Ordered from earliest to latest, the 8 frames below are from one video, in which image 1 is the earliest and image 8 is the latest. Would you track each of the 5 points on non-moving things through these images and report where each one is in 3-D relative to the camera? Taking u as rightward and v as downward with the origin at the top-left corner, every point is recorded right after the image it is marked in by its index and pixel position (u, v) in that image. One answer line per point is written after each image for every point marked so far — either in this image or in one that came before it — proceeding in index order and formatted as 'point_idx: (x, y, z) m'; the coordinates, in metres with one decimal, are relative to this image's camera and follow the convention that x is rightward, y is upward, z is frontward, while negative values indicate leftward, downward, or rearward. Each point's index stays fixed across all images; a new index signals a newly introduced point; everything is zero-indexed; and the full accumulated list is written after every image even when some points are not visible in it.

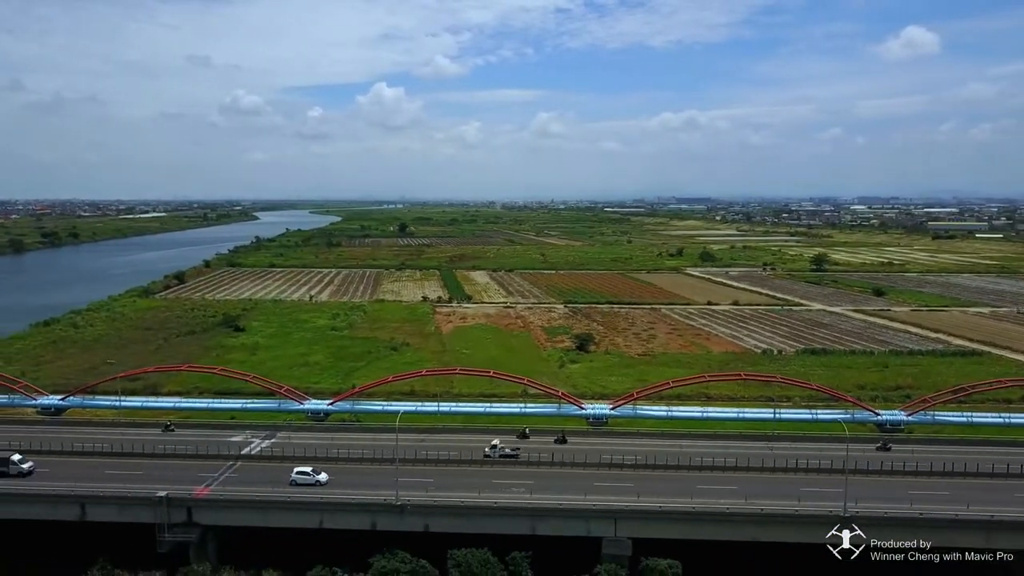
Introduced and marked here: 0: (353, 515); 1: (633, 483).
0: (-3.5, -5.0, +15.0) m
1: (+2.9, -4.6, +16.1) m
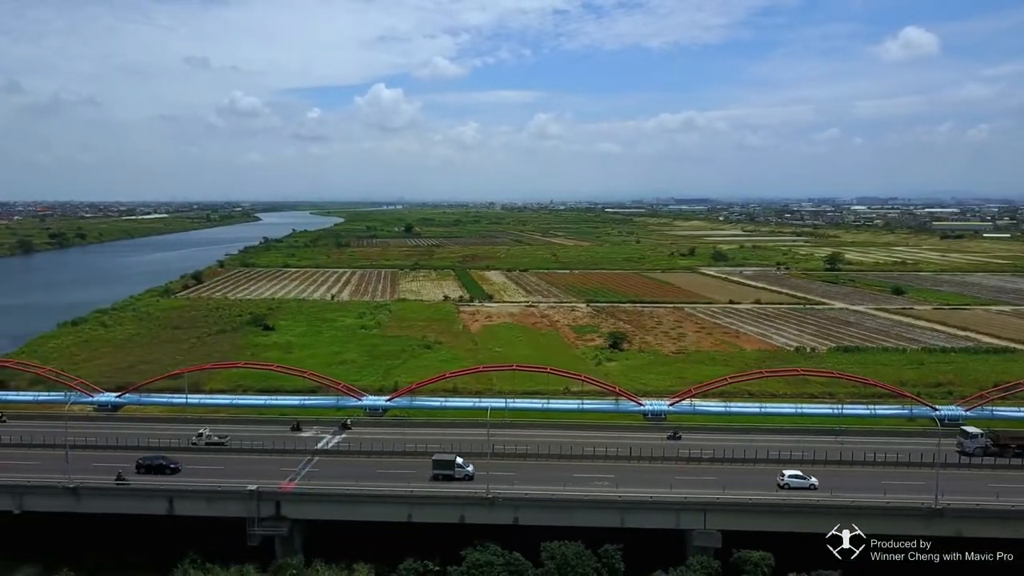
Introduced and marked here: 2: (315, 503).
0: (-1.5, -4.9, +15.1) m
1: (+4.9, -4.5, +16.2) m
2: (-4.4, -4.8, +15.2) m
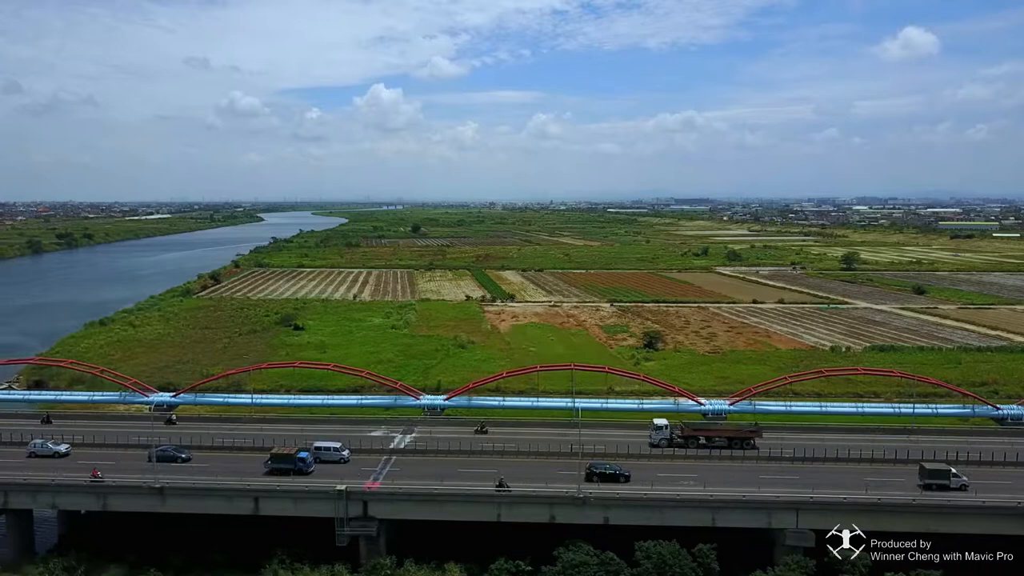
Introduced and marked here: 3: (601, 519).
0: (+0.5, -4.8, +15.0) m
1: (+6.9, -4.5, +16.1) m
2: (-2.4, -4.8, +15.1) m
3: (+1.9, -5.1, +14.9) m
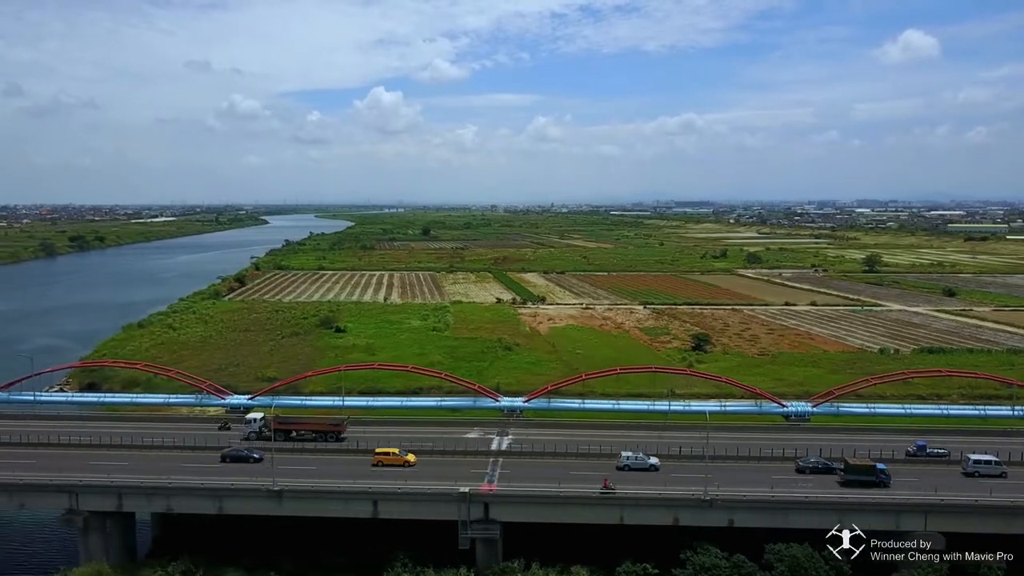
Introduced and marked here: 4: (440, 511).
0: (+3.2, -4.9, +14.9) m
1: (+9.6, -4.5, +16.0) m
2: (+0.3, -4.8, +15.0) m
3: (+4.7, -5.1, +14.8) m
4: (-1.6, -5.0, +15.1) m
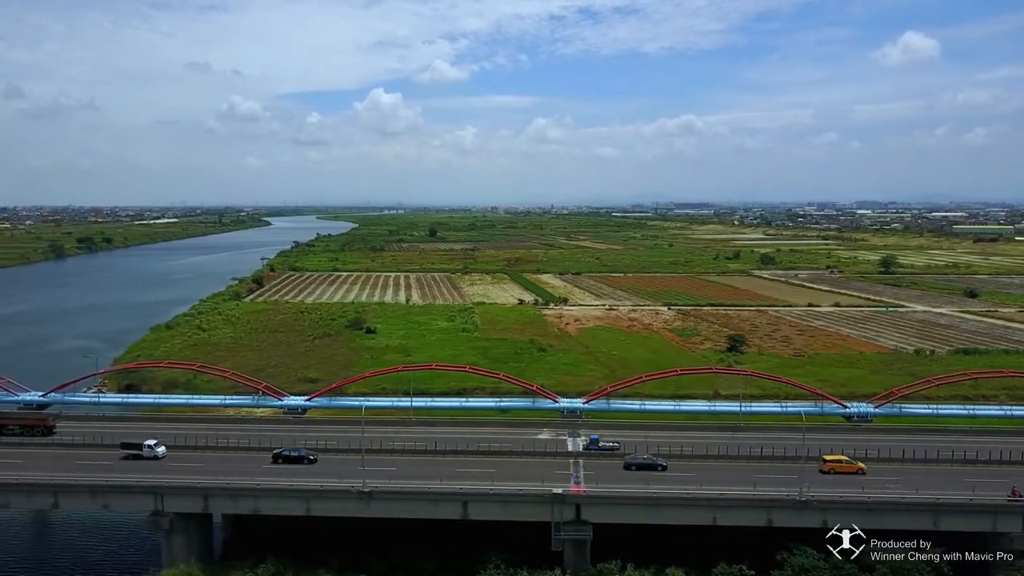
0: (+5.2, -4.9, +14.8) m
1: (+11.6, -4.5, +15.9) m
2: (+2.3, -4.8, +14.9) m
3: (+6.7, -5.1, +14.7) m
4: (+0.4, -5.0, +15.0) m
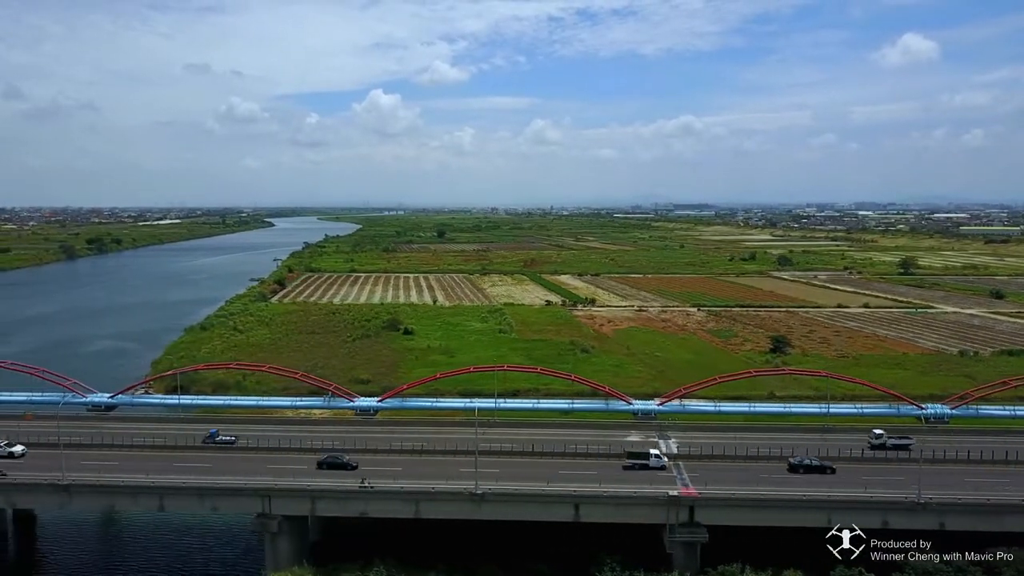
0: (+7.7, -4.9, +14.7) m
1: (+14.0, -4.5, +15.9) m
2: (+4.8, -4.8, +14.8) m
3: (+9.1, -5.1, +14.7) m
4: (+2.9, -5.0, +14.9) m
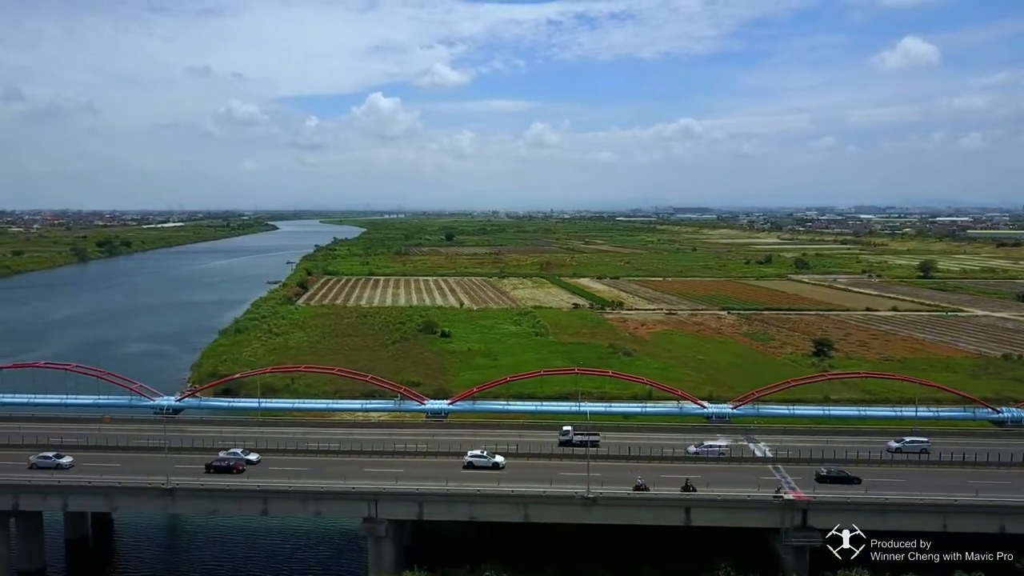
0: (+10.1, -4.9, +14.6) m
1: (+16.5, -4.6, +15.8) m
2: (+7.2, -4.9, +14.7) m
3: (+11.6, -5.2, +14.6) m
4: (+5.3, -5.0, +14.8) m
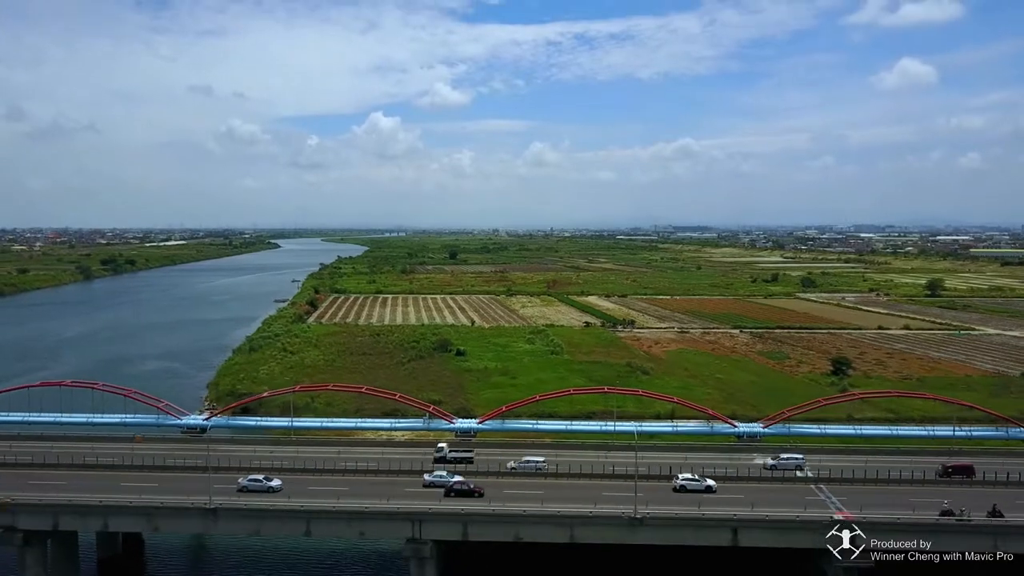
0: (+11.1, -5.3, +14.5) m
1: (+17.5, -5.0, +15.7) m
2: (+8.2, -5.3, +14.6) m
3: (+12.6, -5.6, +14.4) m
4: (+6.3, -5.4, +14.7) m
